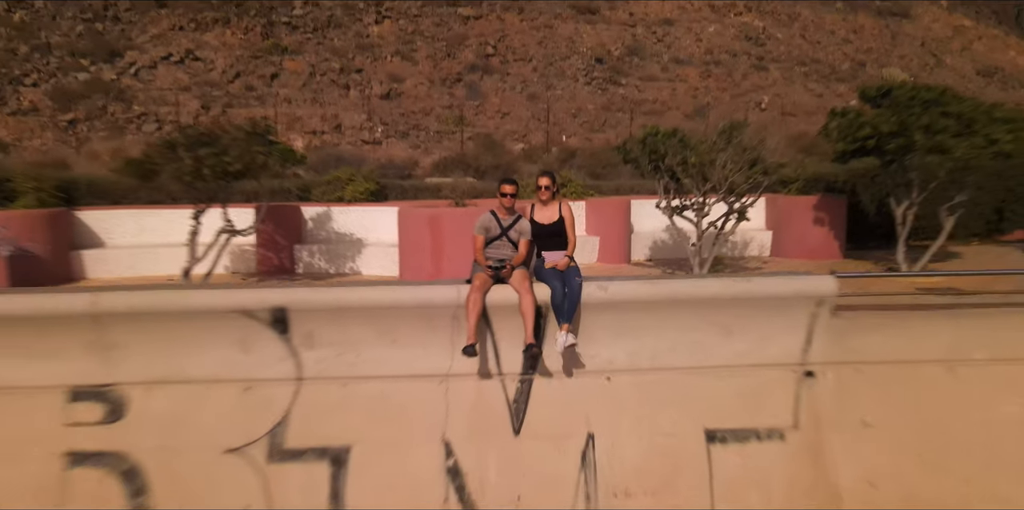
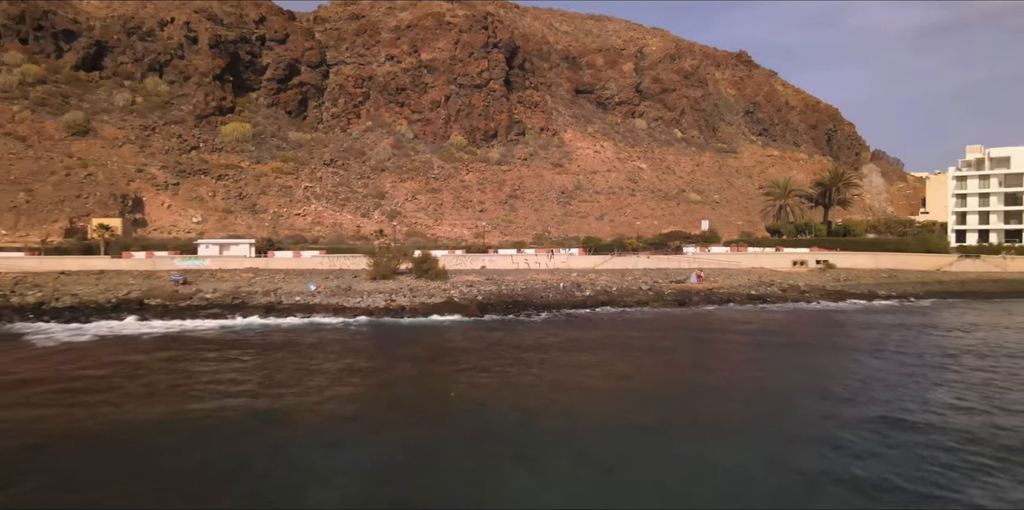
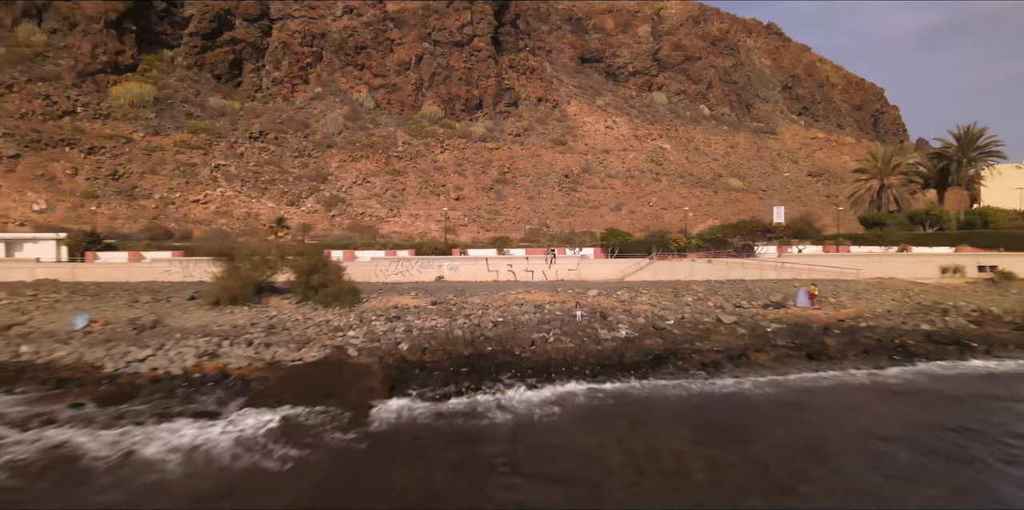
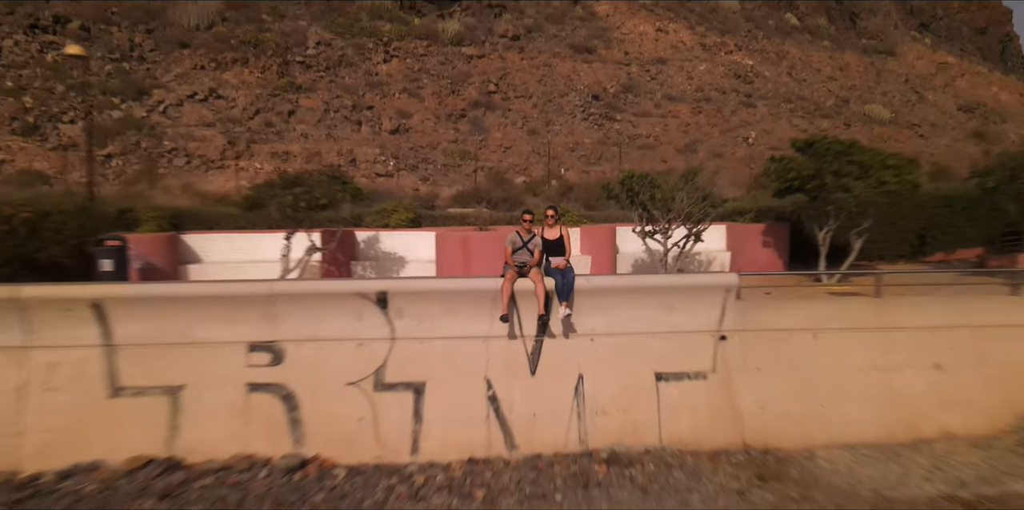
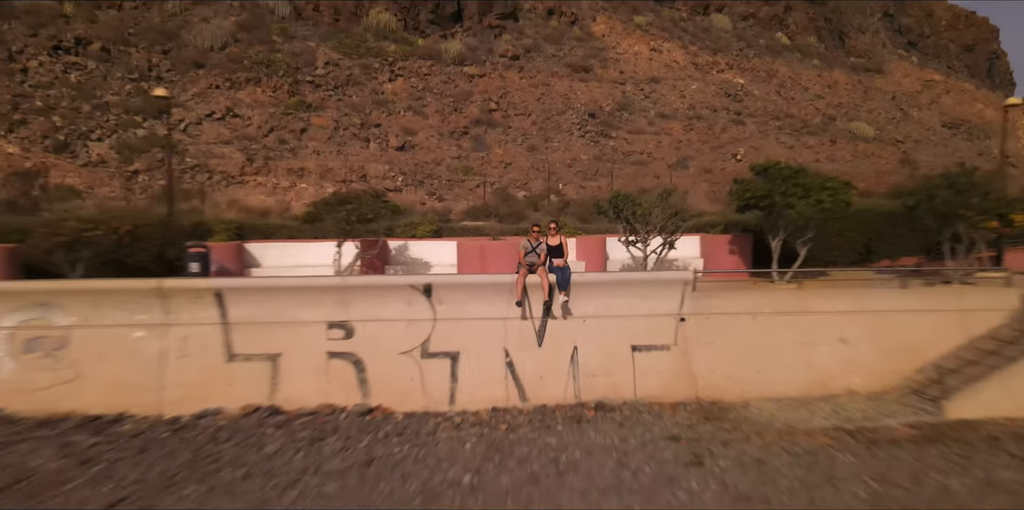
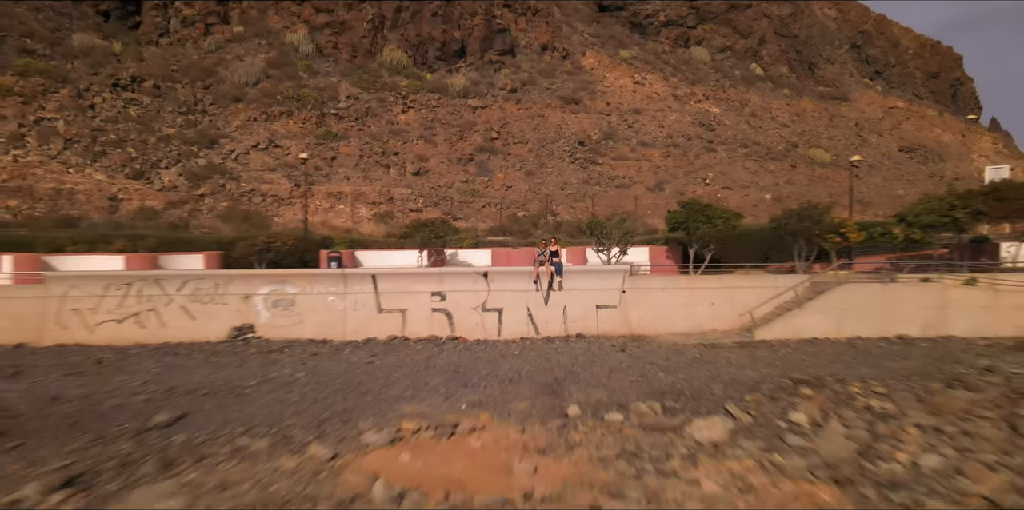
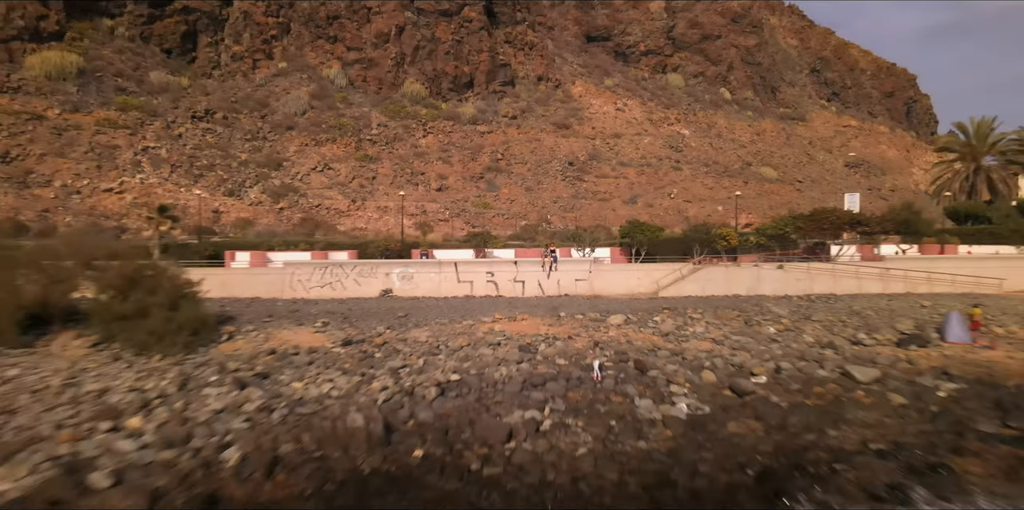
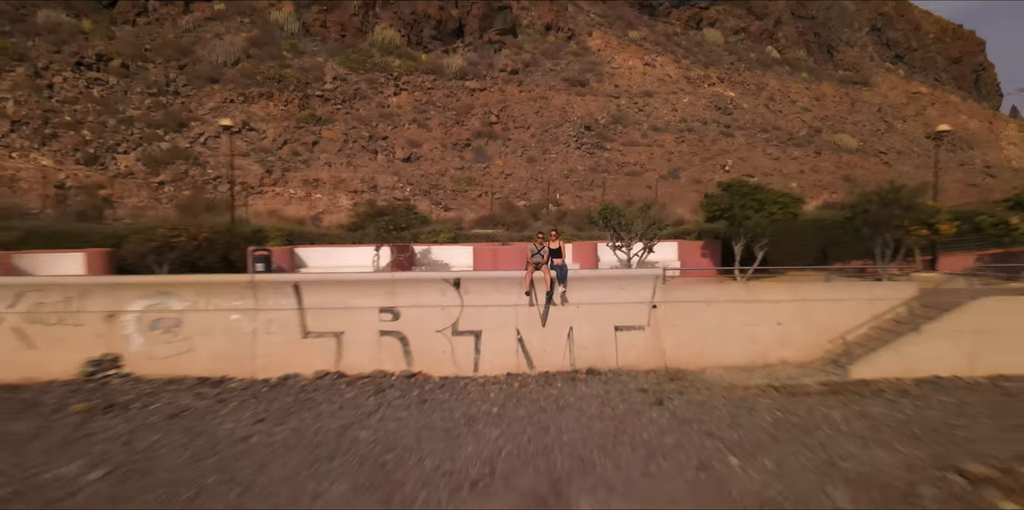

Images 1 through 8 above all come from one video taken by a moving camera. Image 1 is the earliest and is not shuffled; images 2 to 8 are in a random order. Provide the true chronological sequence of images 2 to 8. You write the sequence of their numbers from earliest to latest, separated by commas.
4, 5, 8, 6, 7, 3, 2
